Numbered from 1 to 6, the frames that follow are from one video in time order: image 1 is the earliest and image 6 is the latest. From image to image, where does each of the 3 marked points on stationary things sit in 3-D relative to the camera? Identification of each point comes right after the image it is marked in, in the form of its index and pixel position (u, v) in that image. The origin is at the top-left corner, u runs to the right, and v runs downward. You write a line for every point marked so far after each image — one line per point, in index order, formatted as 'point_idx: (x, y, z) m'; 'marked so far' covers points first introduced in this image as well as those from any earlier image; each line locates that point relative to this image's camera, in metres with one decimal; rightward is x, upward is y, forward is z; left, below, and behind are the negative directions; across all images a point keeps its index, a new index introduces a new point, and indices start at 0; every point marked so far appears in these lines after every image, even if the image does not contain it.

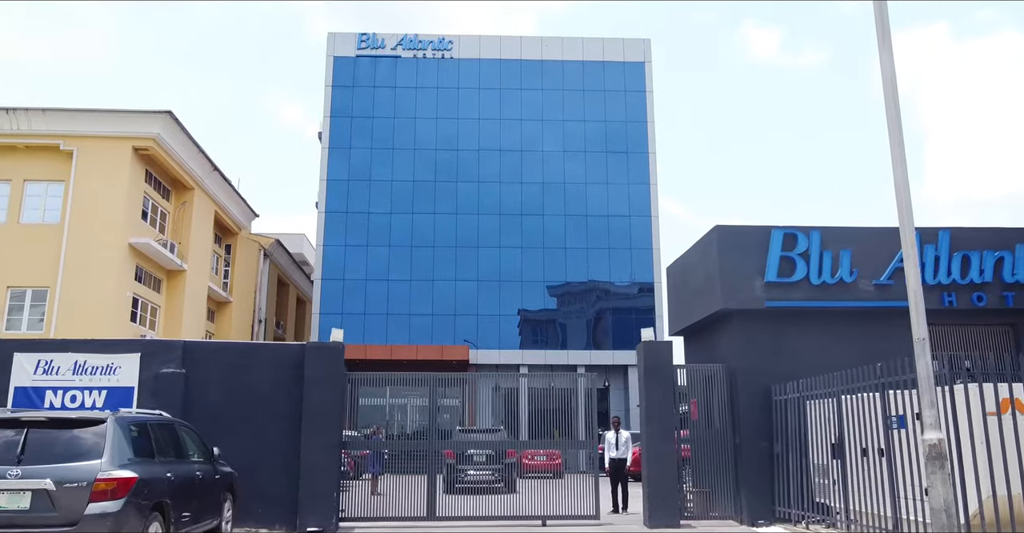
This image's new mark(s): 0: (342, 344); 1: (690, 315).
0: (-2.9, -1.3, +13.5) m
1: (+3.4, -0.9, +15.4) m
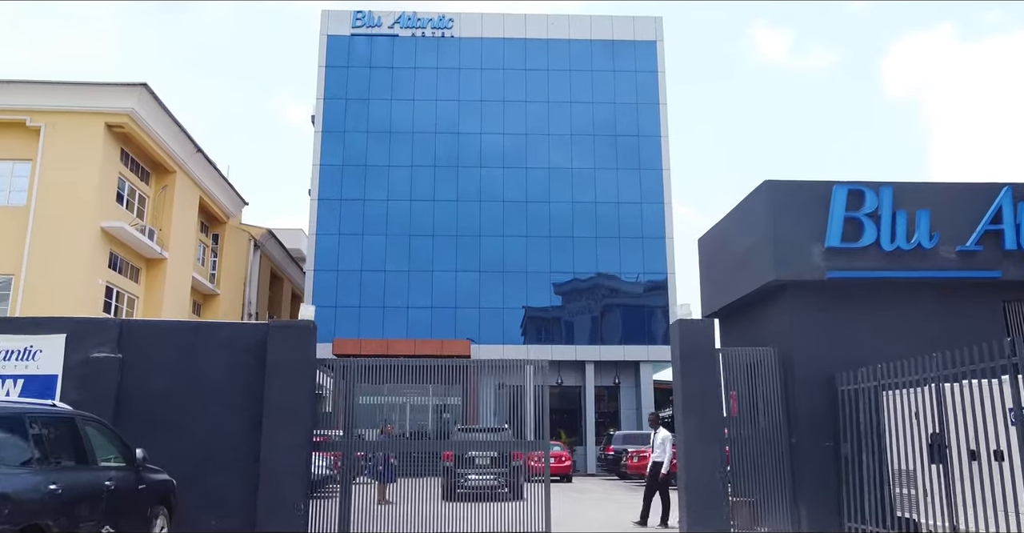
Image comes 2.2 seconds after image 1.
0: (-2.8, -0.8, +11.1) m
1: (+3.5, -0.4, +13.0) m
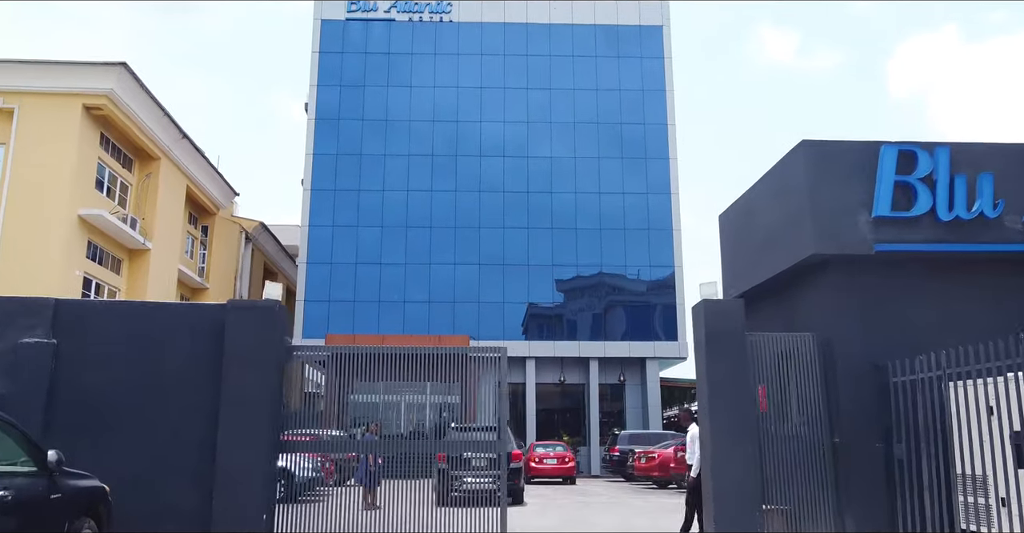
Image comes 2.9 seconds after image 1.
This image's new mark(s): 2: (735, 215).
0: (-2.8, -0.4, +9.6) m
1: (+3.5, -0.1, +11.5) m
2: (+3.5, +0.8, +12.8) m
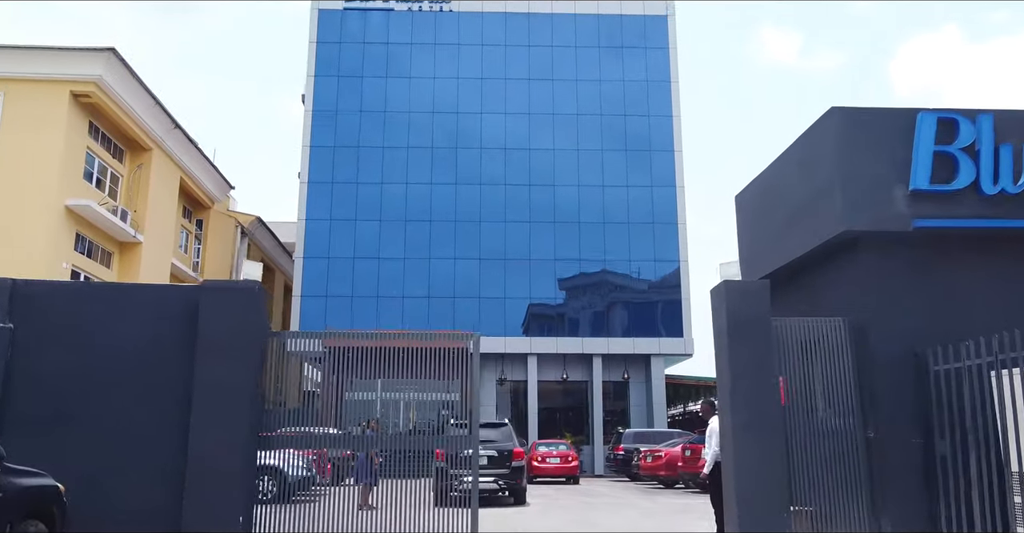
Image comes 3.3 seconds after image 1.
0: (-2.8, -0.2, +8.7) m
1: (+3.5, +0.2, +10.6) m
2: (+3.6, +1.1, +11.9) m
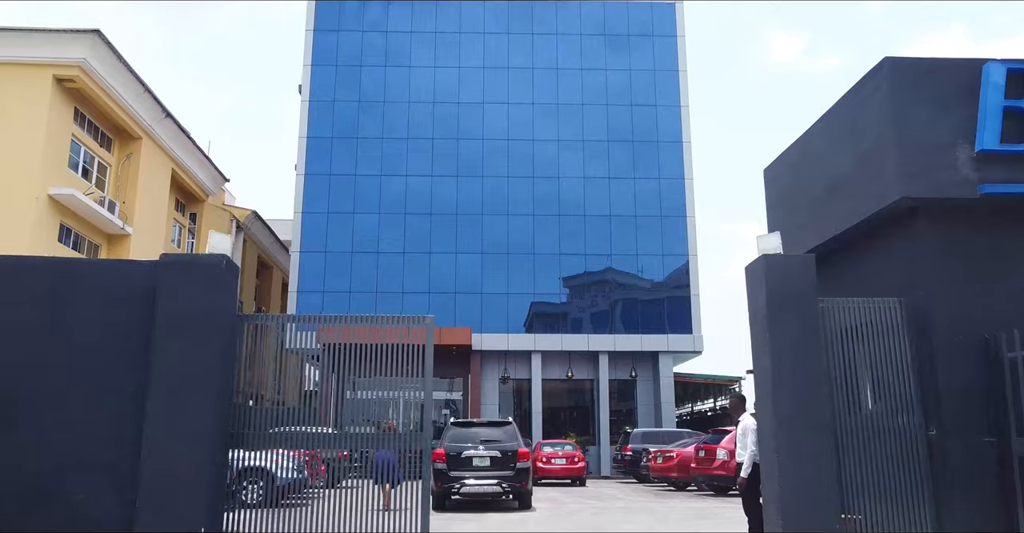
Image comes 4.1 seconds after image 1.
0: (-2.7, +0.1, +7.6) m
1: (+3.6, +0.4, +9.4) m
2: (+3.6, +1.3, +10.7) m
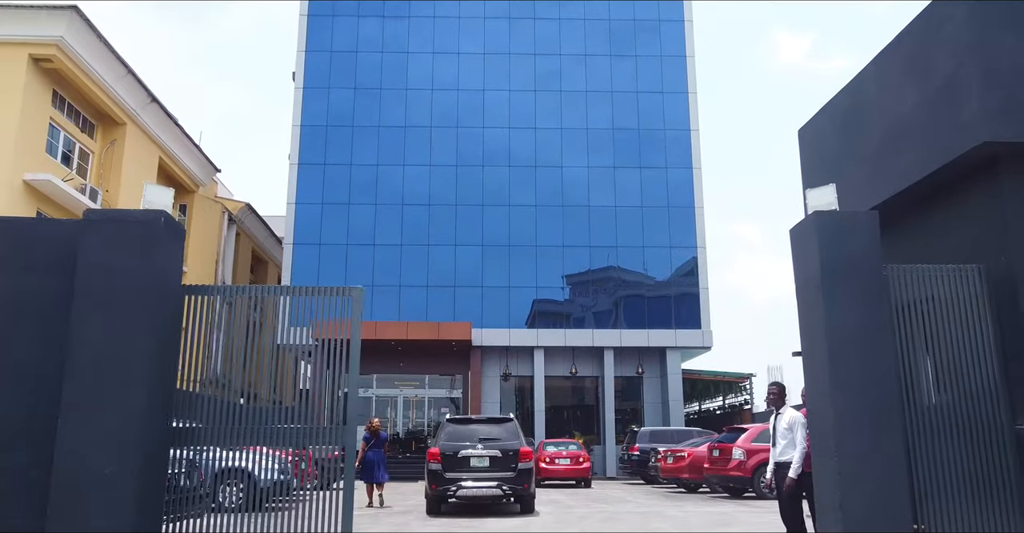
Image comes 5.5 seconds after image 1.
0: (-2.7, +0.4, +6.3) m
1: (+3.6, +0.8, +8.1) m
2: (+3.6, +1.6, +9.4) m
